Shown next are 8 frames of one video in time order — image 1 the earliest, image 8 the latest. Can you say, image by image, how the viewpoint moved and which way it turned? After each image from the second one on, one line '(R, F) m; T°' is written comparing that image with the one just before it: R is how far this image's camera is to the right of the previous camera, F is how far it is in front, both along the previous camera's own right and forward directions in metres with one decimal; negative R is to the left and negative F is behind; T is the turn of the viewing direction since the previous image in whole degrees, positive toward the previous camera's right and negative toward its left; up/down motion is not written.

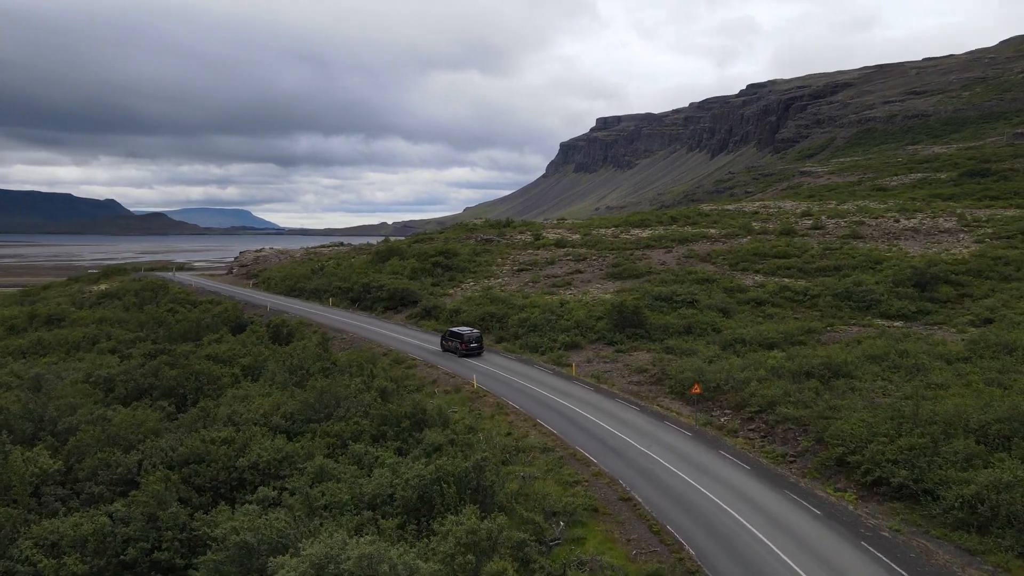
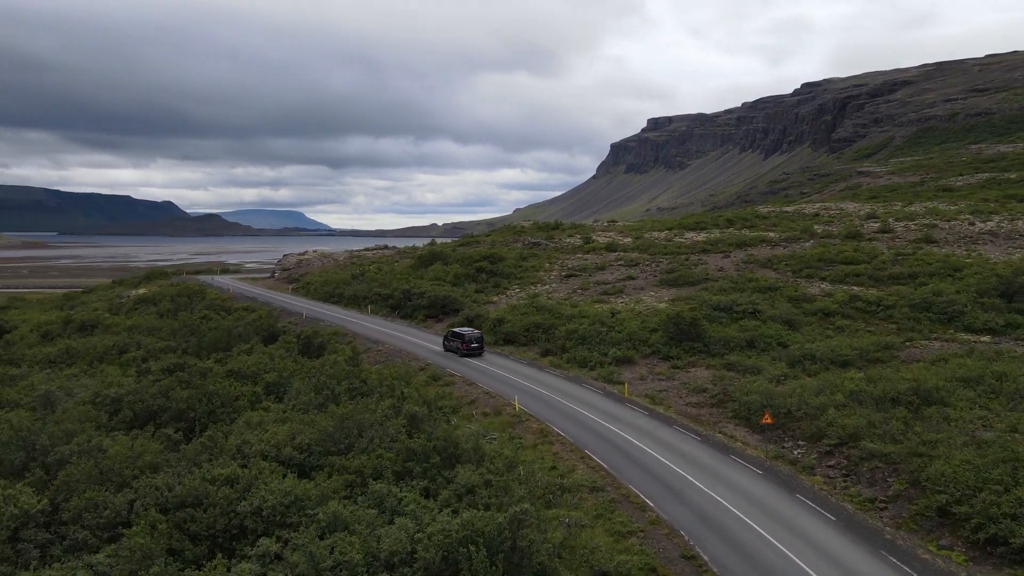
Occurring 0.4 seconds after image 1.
(+0.1, +2.1) m; -3°
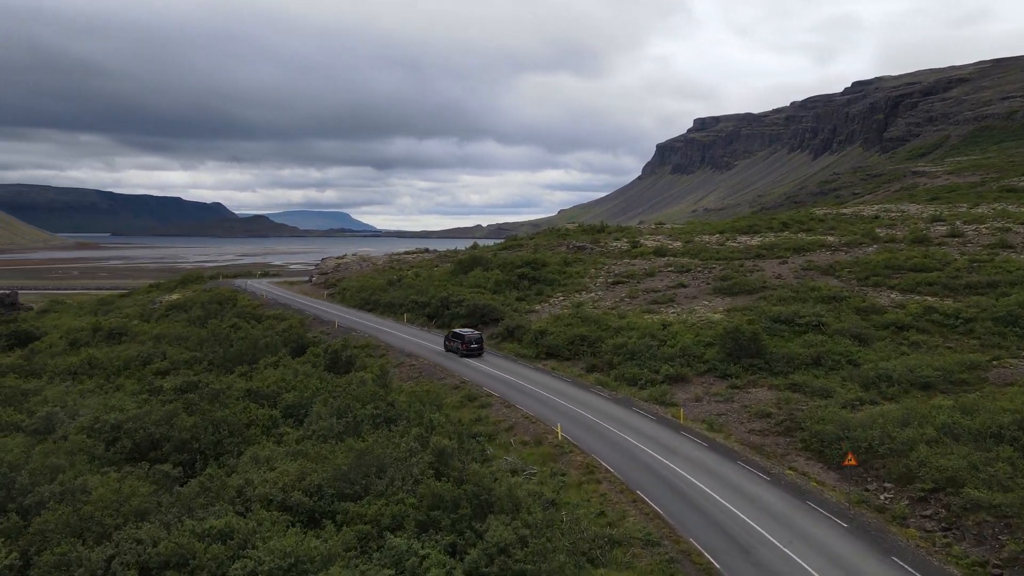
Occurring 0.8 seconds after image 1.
(0.0, +2.0) m; -3°
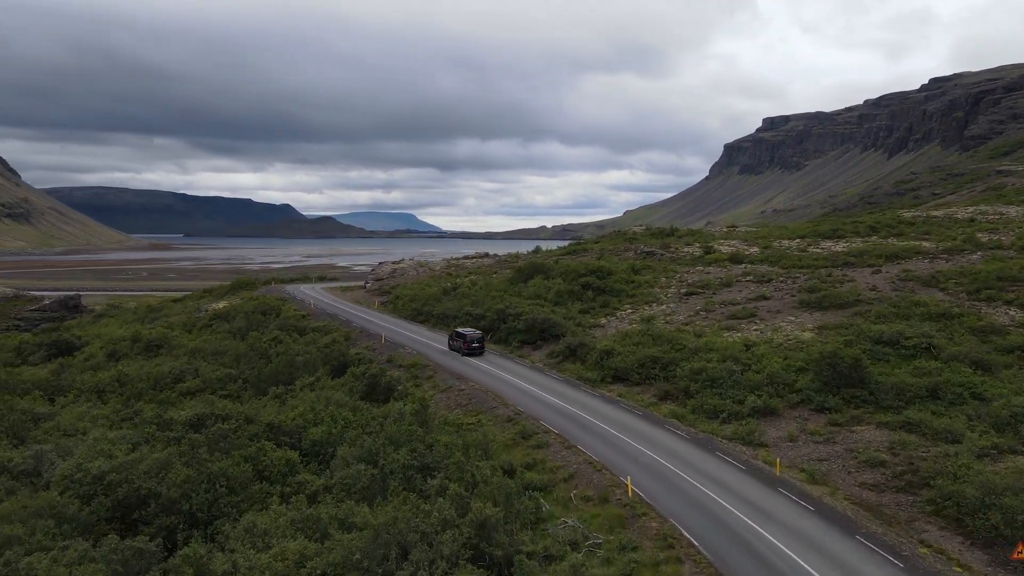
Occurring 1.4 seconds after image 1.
(+0.1, +3.0) m; -4°
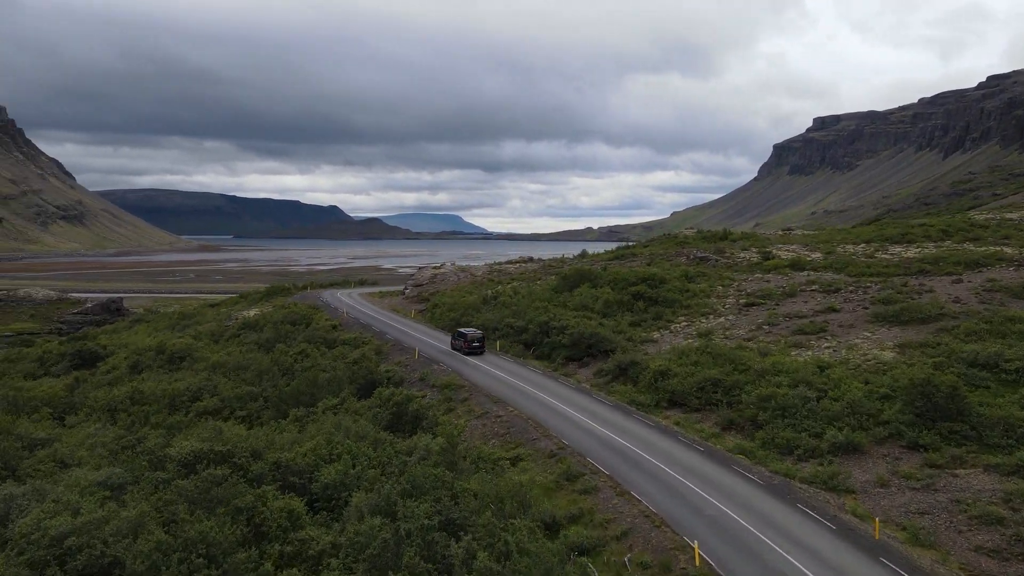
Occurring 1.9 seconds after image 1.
(0.0, +2.5) m; -3°
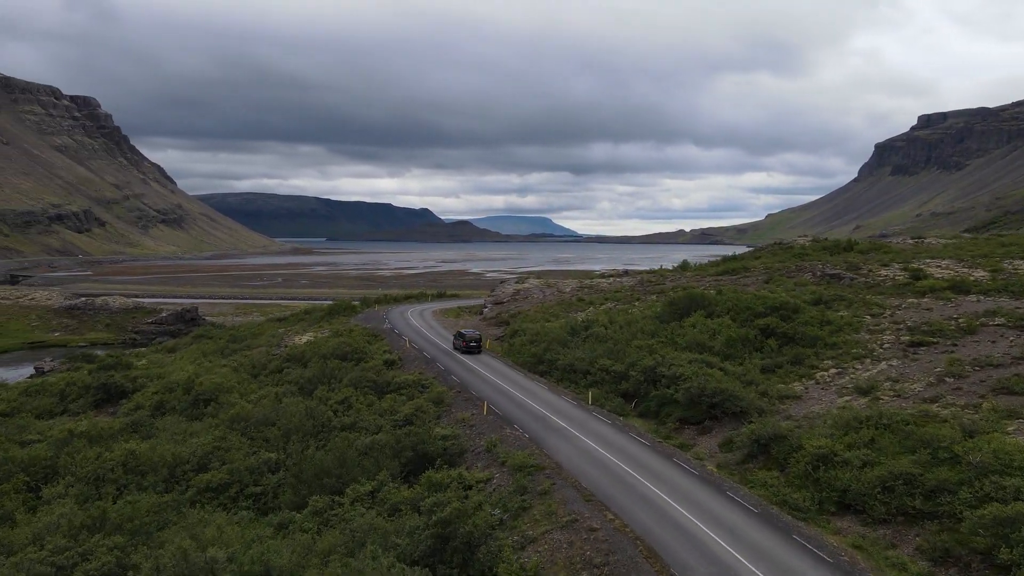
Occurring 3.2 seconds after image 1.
(-0.2, +6.5) m; -5°
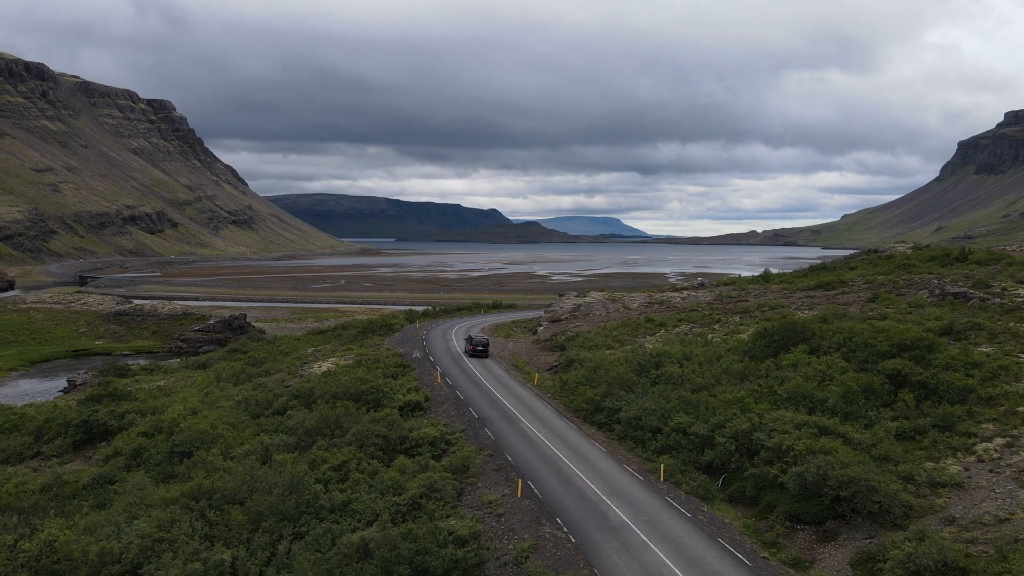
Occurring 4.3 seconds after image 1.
(+0.4, +5.8) m; -4°
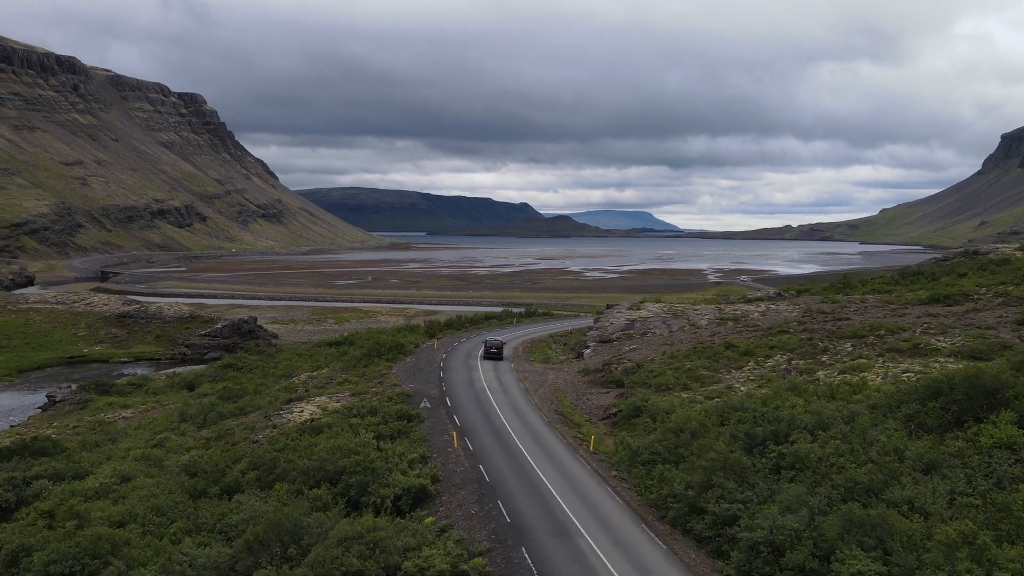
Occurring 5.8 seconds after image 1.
(-0.3, +7.9) m; -2°
